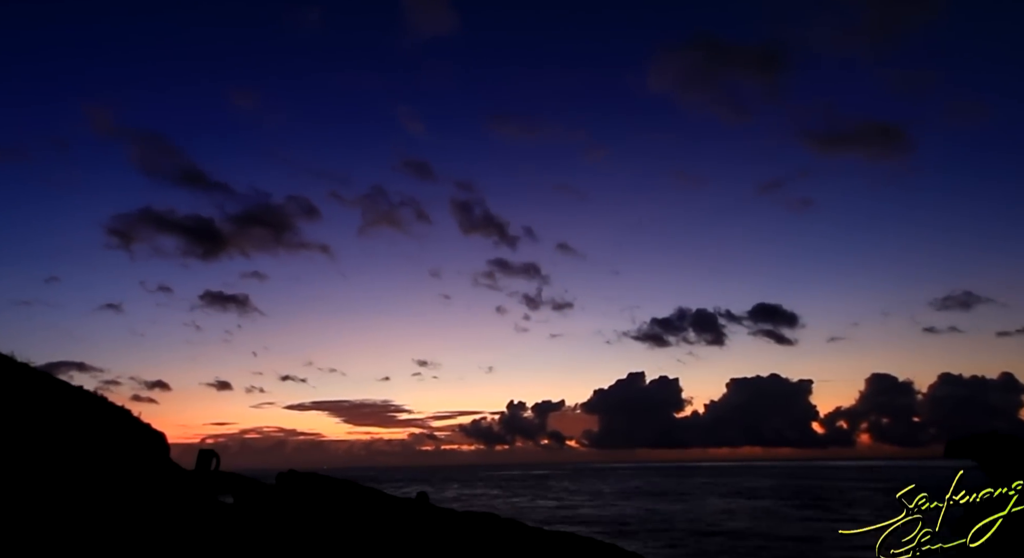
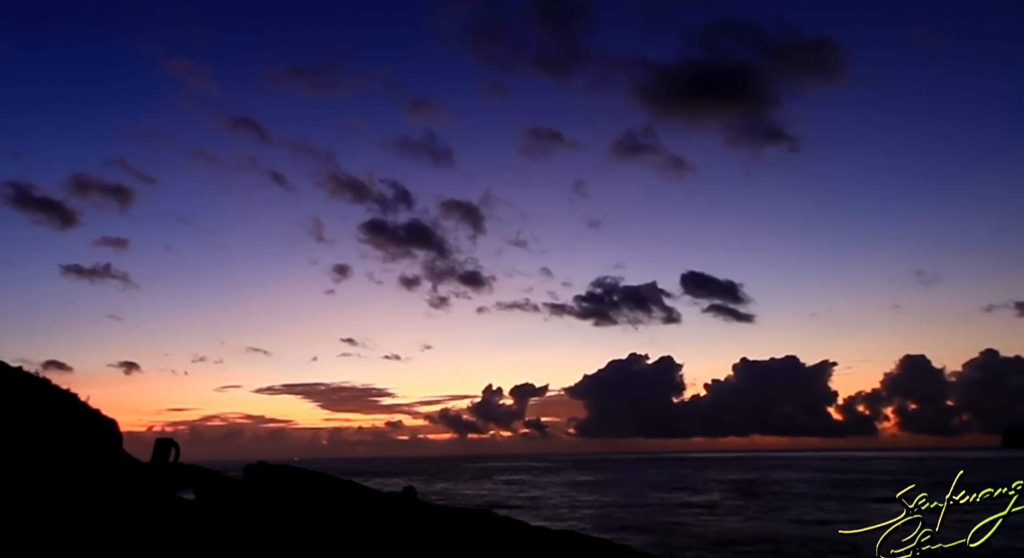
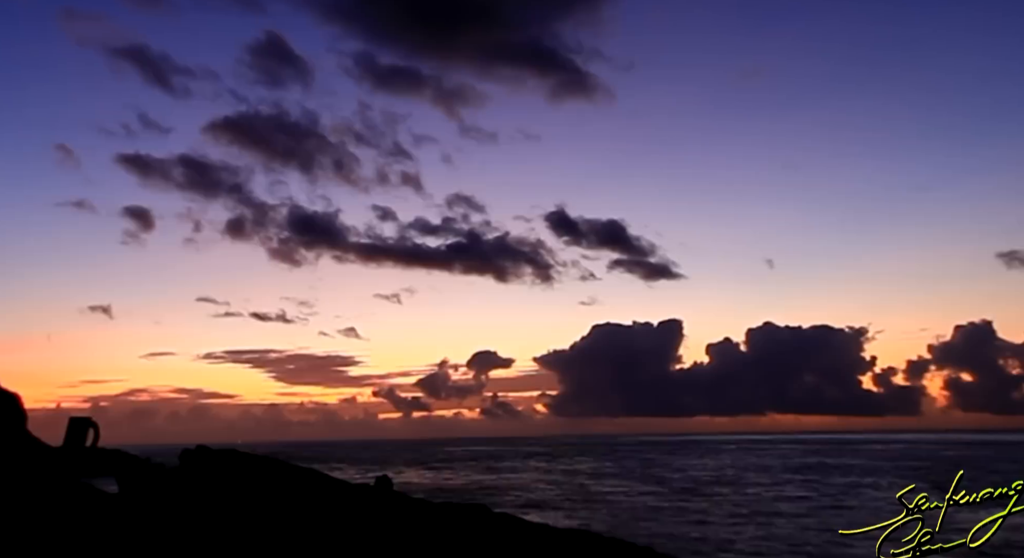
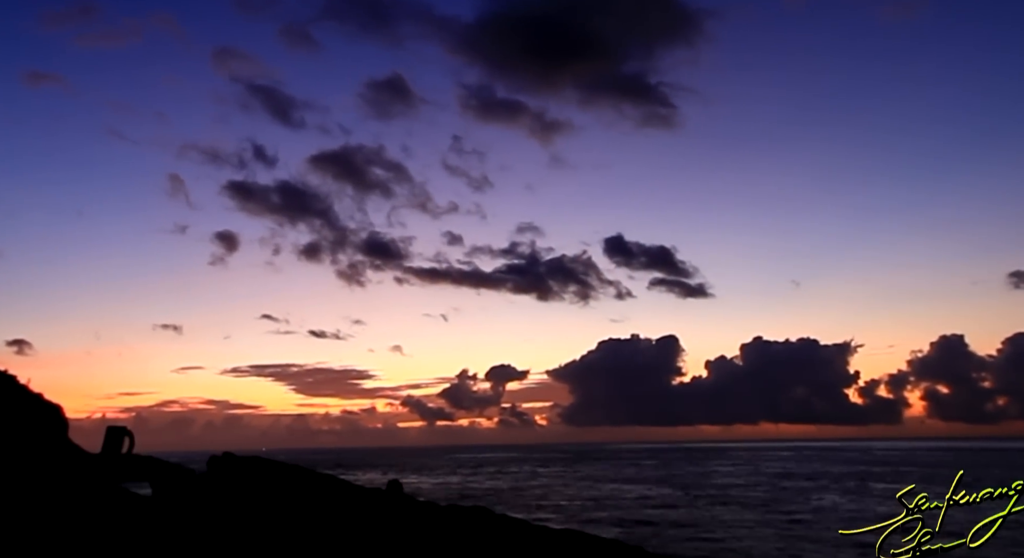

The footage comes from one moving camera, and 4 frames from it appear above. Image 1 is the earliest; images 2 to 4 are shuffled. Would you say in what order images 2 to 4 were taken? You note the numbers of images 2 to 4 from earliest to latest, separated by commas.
2, 4, 3
